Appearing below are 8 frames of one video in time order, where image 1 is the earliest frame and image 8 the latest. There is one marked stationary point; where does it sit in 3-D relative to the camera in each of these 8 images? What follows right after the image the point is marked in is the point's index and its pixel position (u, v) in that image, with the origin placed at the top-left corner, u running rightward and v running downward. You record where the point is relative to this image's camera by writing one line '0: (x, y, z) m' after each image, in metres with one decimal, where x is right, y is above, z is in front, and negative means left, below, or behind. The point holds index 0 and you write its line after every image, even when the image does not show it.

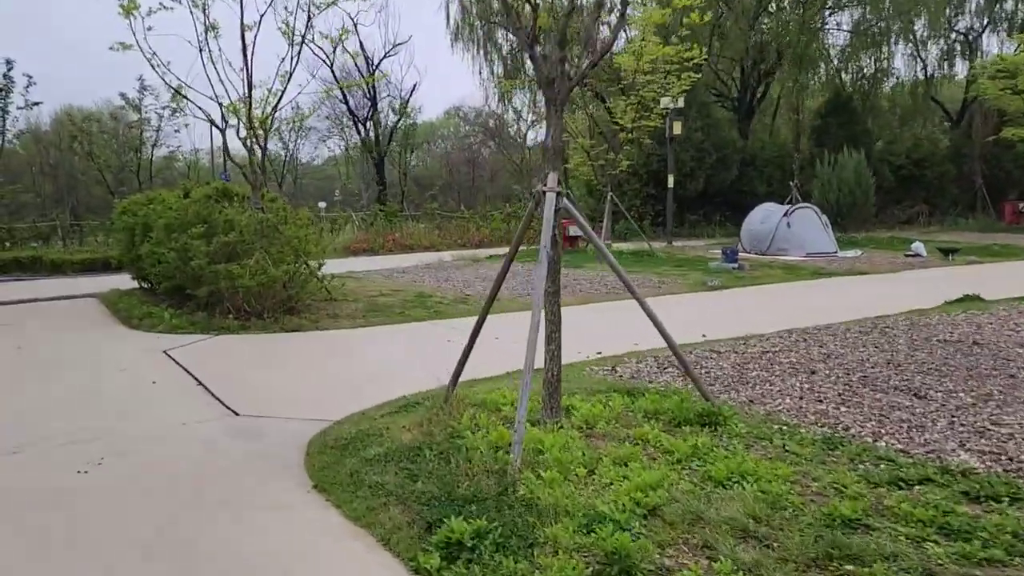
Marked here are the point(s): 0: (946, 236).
0: (+8.9, +1.1, +17.2) m
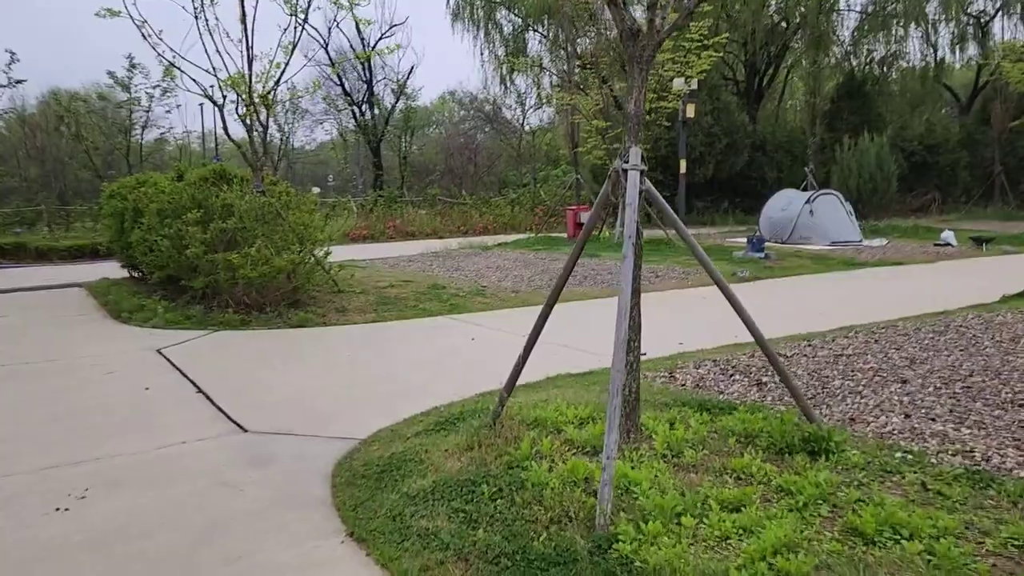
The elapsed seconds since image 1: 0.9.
0: (+9.1, +1.2, +16.6) m
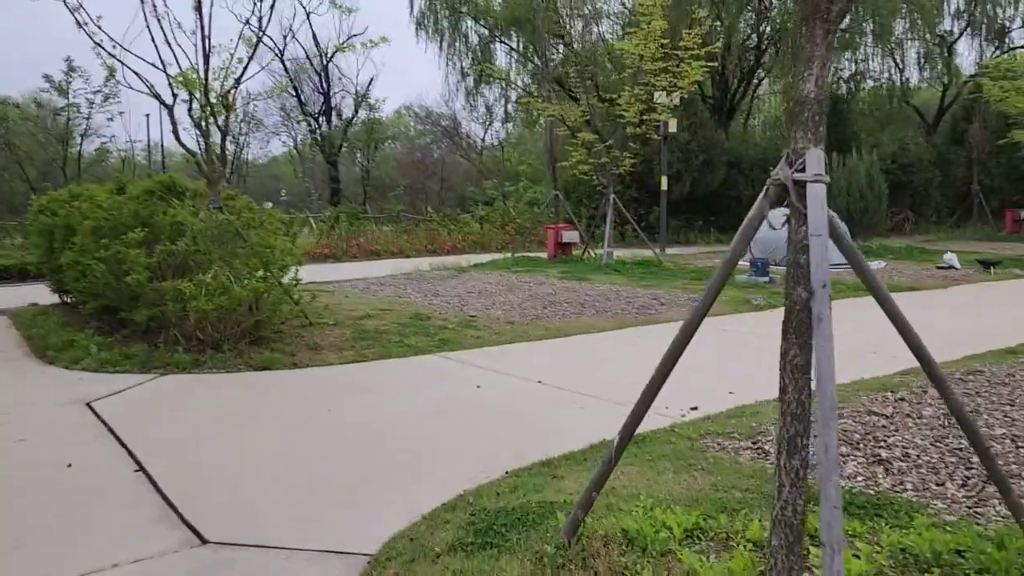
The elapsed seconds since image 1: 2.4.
0: (+8.6, +0.8, +16.1) m
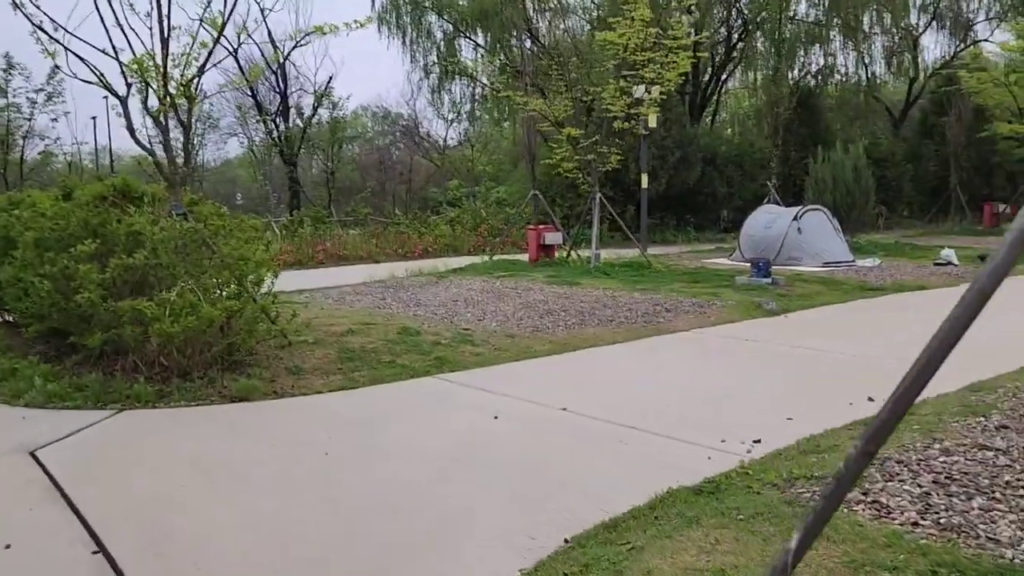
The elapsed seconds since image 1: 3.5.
0: (+8.1, +0.9, +15.8) m
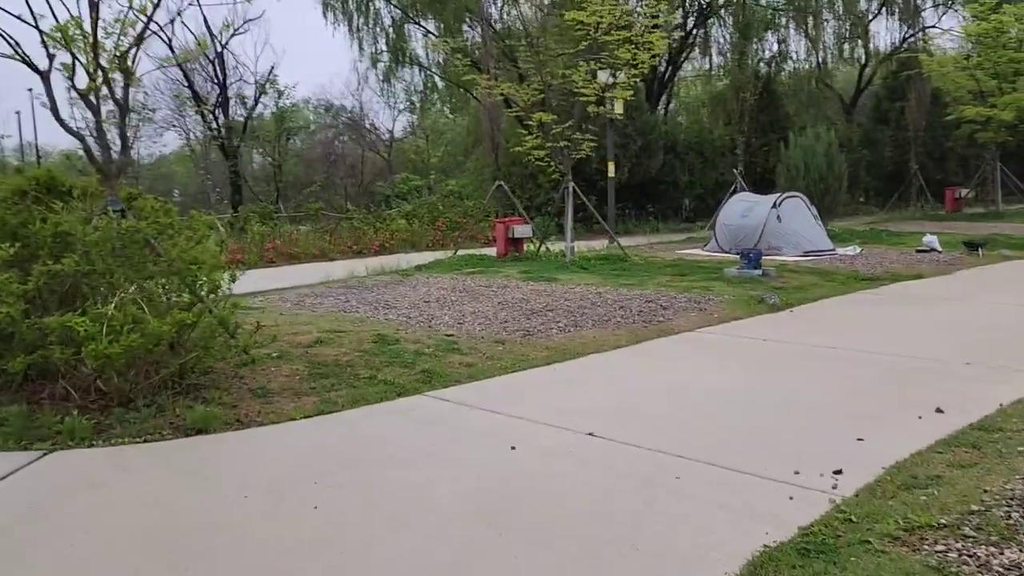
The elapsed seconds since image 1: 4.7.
0: (+7.4, +1.1, +15.6) m
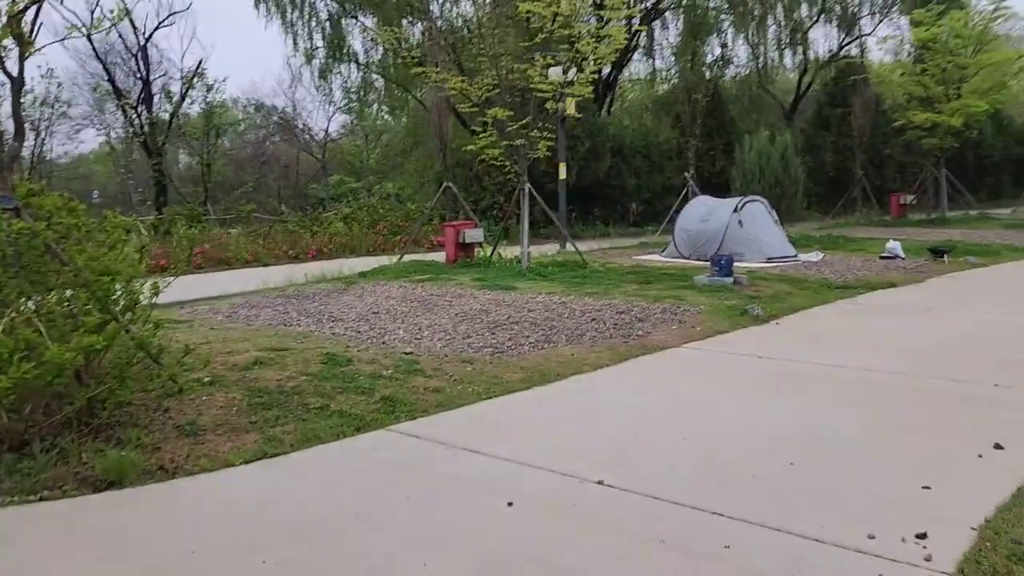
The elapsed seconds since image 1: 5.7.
0: (+6.4, +1.0, +15.4) m
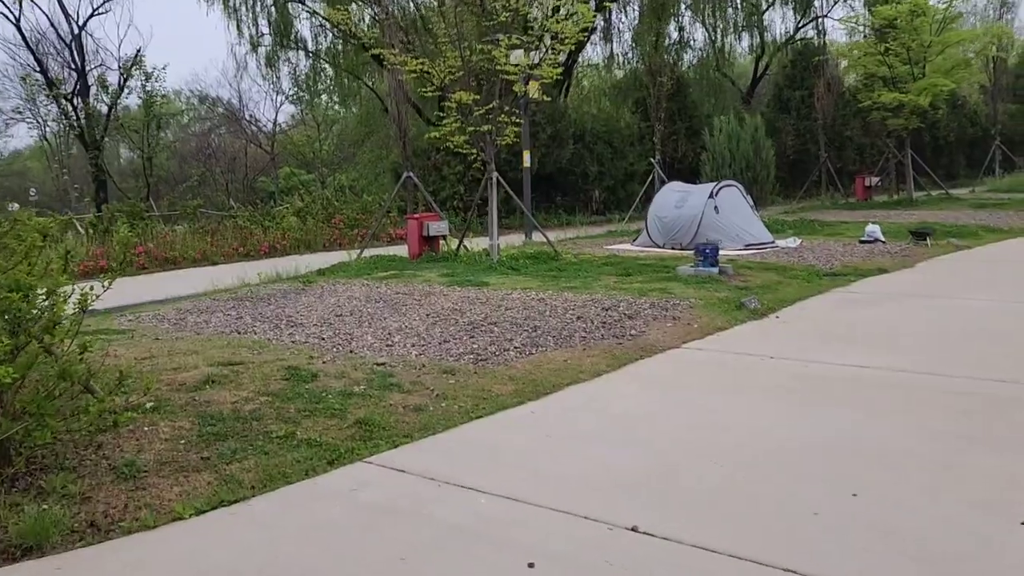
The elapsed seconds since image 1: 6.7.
0: (+5.8, +1.3, +15.1) m
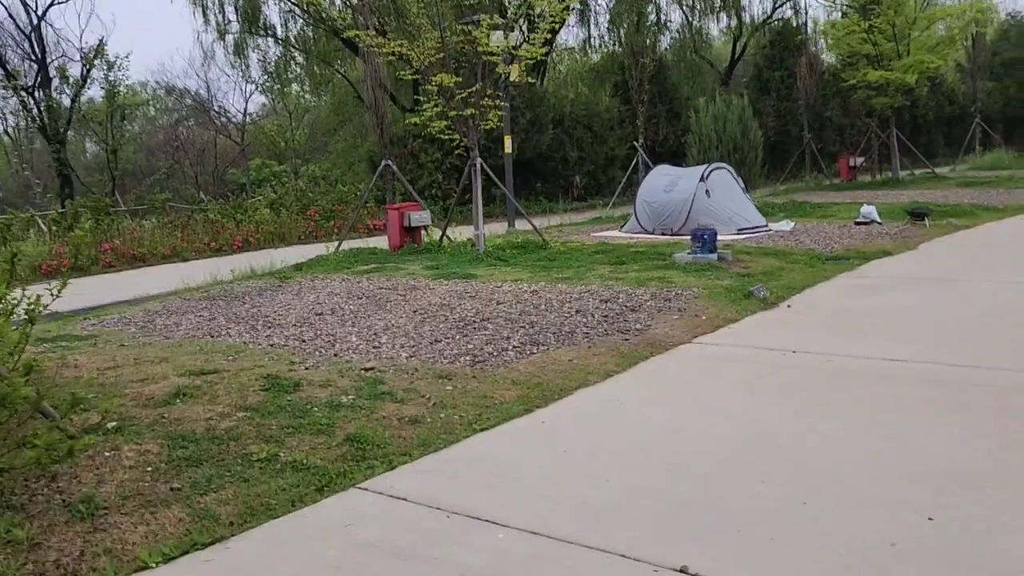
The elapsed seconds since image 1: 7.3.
0: (+5.5, +1.6, +14.8) m
